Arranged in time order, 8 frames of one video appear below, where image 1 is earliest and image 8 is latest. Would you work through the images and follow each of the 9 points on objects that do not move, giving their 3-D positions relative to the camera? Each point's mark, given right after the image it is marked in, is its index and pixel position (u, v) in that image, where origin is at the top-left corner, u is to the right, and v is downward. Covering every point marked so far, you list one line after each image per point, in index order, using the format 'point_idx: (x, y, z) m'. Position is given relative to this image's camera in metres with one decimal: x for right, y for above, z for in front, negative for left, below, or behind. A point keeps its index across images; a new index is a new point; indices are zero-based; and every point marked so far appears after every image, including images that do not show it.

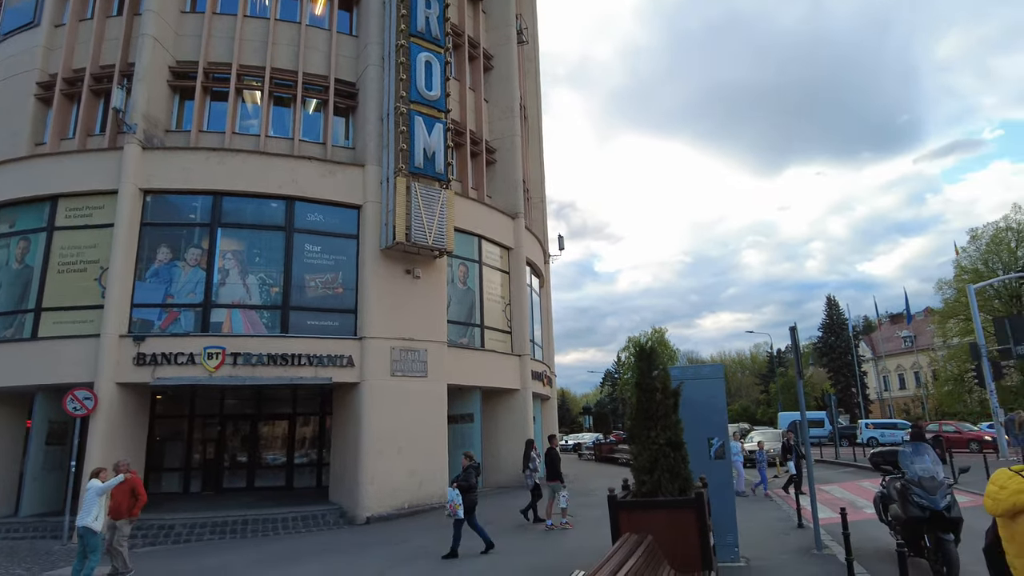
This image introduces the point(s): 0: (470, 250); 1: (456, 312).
0: (-1.3, +1.2, +19.8) m
1: (-1.7, -0.7, +18.9) m
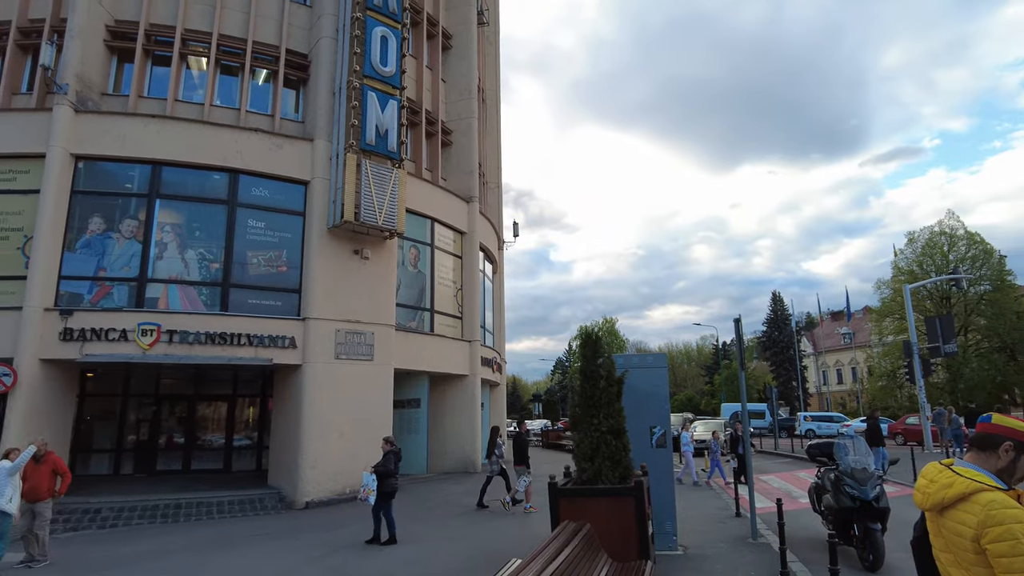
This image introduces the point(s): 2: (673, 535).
0: (-2.8, +1.7, +19.4) m
1: (-3.2, -0.2, +18.5) m
2: (+2.1, -3.2, +8.3) m
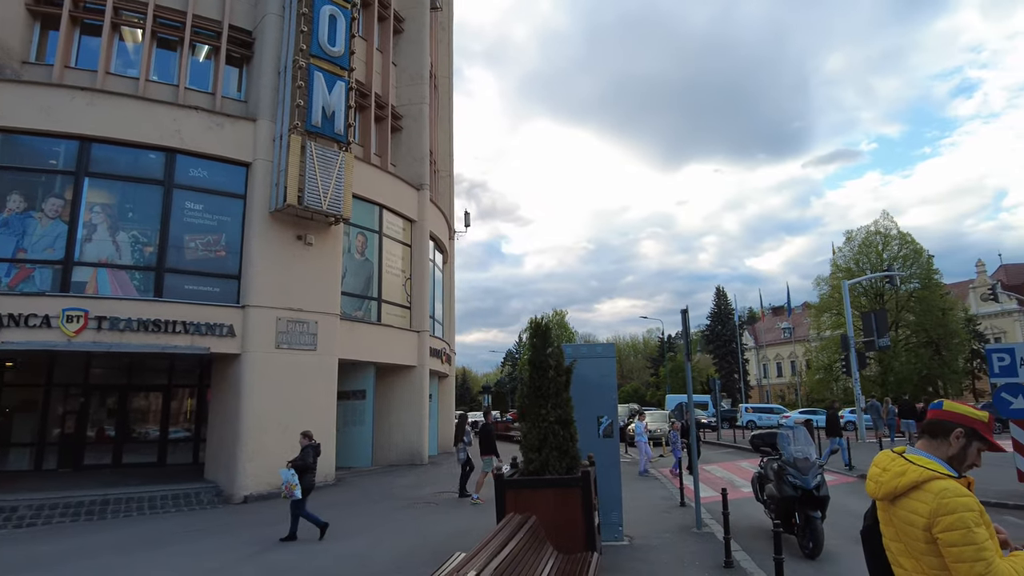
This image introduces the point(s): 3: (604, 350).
0: (-4.2, +2.1, +19.0) m
1: (-4.6, +0.1, +18.1) m
2: (+1.4, -3.1, +8.3) m
3: (+1.2, -0.8, +8.4) m
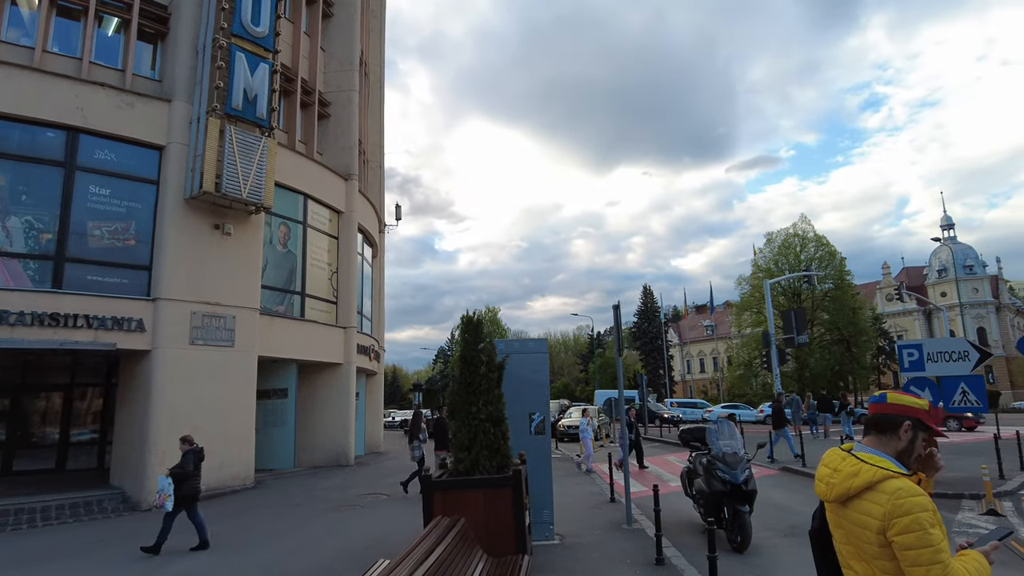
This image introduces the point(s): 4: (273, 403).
0: (-6.2, +2.2, +18.1) m
1: (-6.4, +0.3, +17.2) m
2: (+0.5, -3.0, +8.2) m
3: (+0.3, -0.7, +8.2) m
4: (-6.7, -3.2, +18.0) m
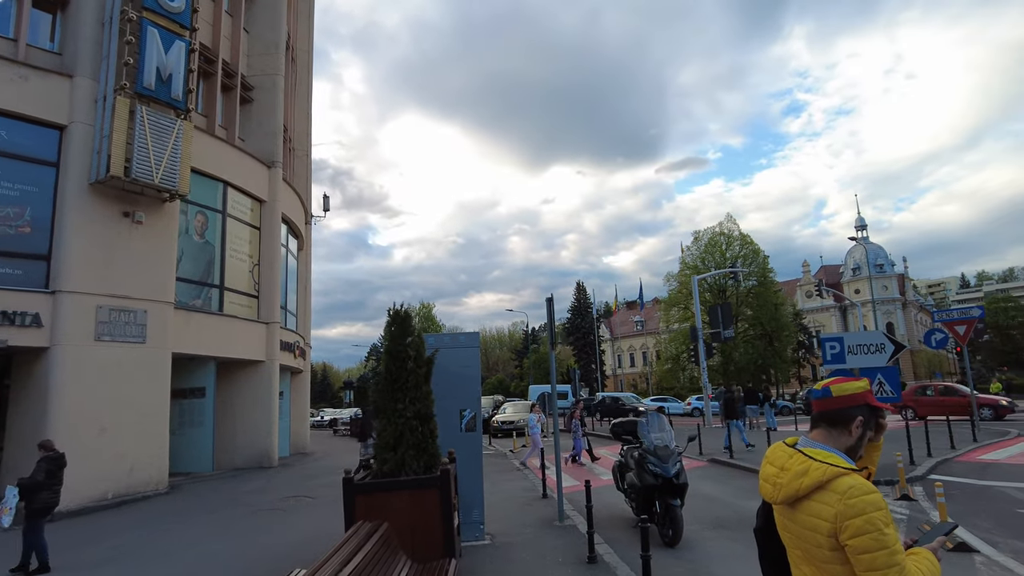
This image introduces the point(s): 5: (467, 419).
0: (-8.0, +2.4, +17.1) m
1: (-8.2, +0.5, +16.2) m
2: (-0.4, -2.9, +7.9) m
3: (-0.5, -0.6, +7.9) m
4: (-8.5, -3.0, +16.9) m
5: (-0.5, -1.6, +7.8) m
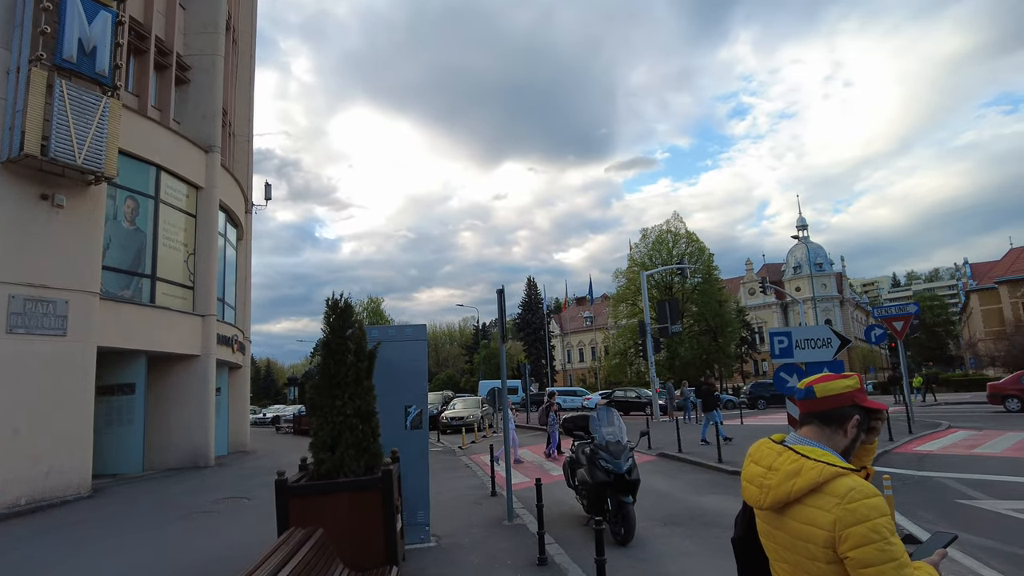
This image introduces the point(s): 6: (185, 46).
0: (-9.2, +2.7, +16.1) m
1: (-9.4, +0.7, +15.1) m
2: (-1.0, -2.8, +7.5) m
3: (-1.1, -0.5, +7.5) m
4: (-9.8, -2.8, +15.9) m
5: (-1.2, -1.5, +7.4) m
6: (-9.8, +7.2, +19.2) m
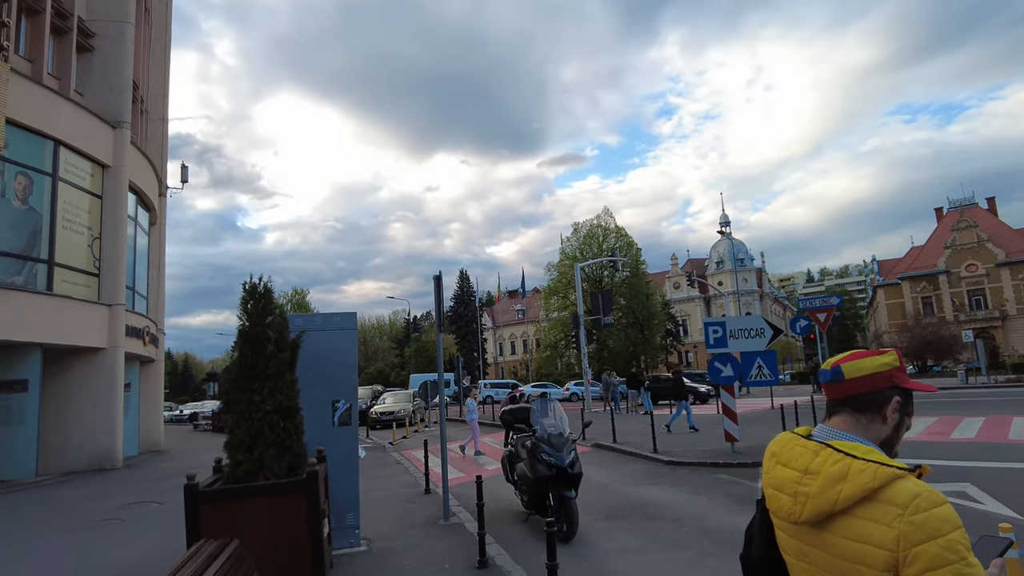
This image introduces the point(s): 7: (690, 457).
0: (-10.8, +3.0, +14.6) m
1: (-10.8, +1.0, +13.6) m
2: (-1.7, -2.6, +7.0) m
3: (-1.8, -0.3, +6.9) m
4: (-11.4, -2.5, +14.4) m
5: (-1.8, -1.3, +6.9) m
6: (-11.6, +7.6, +17.5) m
7: (+3.3, -3.2, +12.0) m
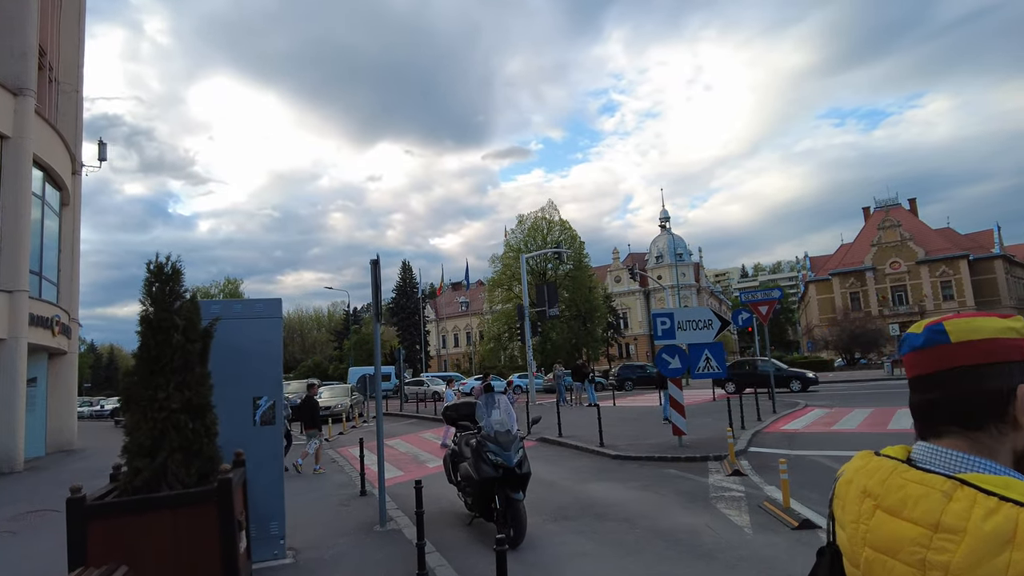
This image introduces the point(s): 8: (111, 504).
0: (-11.9, +3.3, +13.0) m
1: (-11.9, +1.4, +12.1) m
2: (-2.3, -2.5, +6.3) m
3: (-2.3, -0.2, +6.1) m
4: (-12.5, -2.1, +12.8) m
5: (-2.4, -1.1, +6.1) m
6: (-12.9, +8.0, +15.8) m
7: (+2.3, -3.0, +11.8) m
8: (-2.8, -1.5, +4.4) m
